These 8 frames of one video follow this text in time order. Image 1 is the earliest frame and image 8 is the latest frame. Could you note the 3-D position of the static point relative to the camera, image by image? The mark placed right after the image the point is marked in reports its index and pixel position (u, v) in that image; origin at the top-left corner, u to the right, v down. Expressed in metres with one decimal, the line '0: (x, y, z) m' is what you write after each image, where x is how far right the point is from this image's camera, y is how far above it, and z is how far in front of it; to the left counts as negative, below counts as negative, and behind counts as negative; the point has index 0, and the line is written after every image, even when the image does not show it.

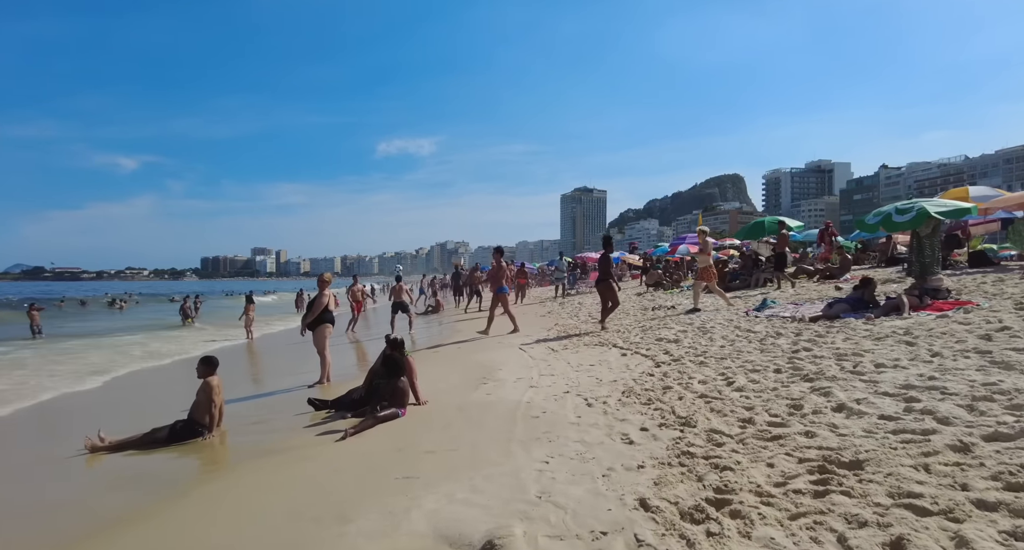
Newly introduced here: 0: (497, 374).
0: (-0.2, -1.2, +6.0) m
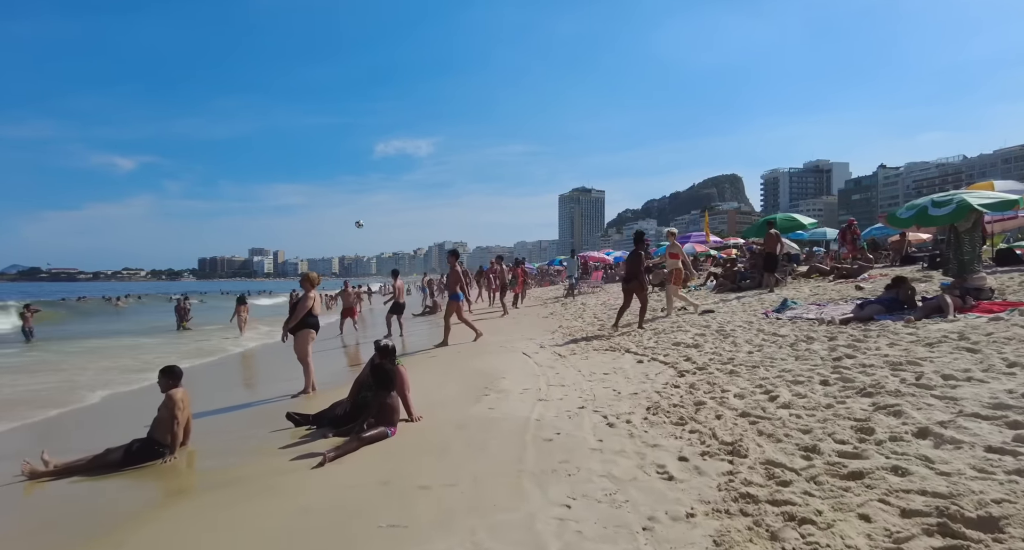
0: (-0.1, -1.2, +5.4) m
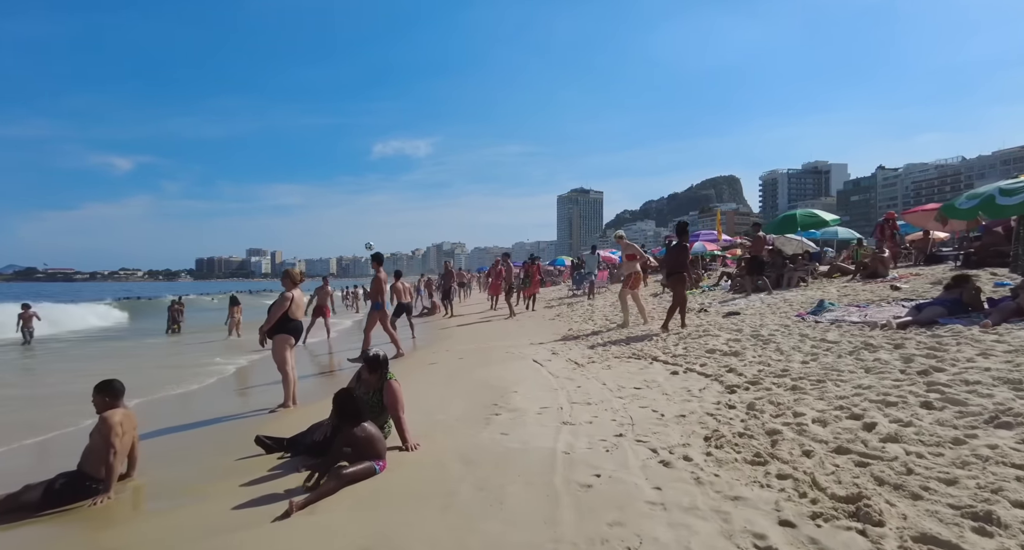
0: (0.0, -1.1, +4.5) m
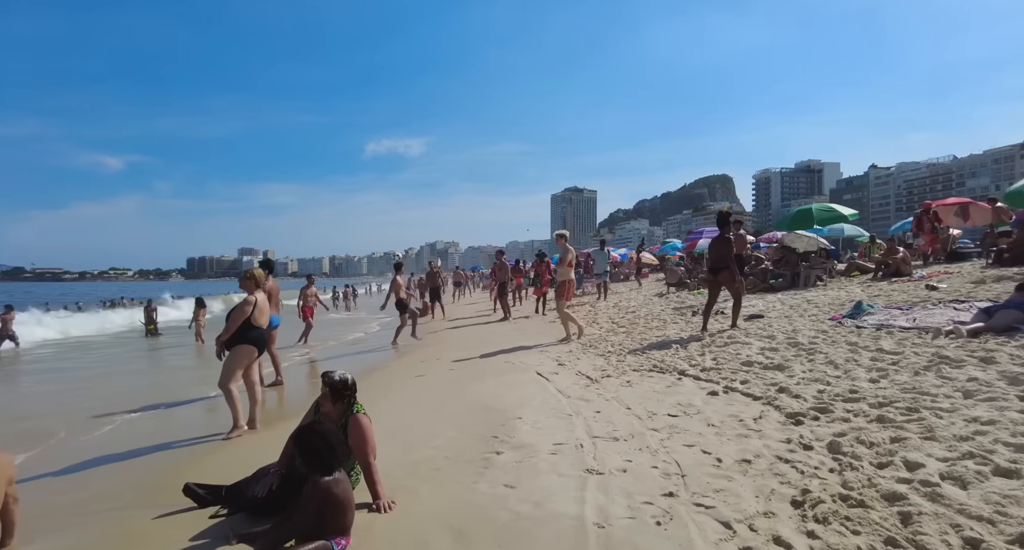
0: (+0.1, -1.1, +3.6) m
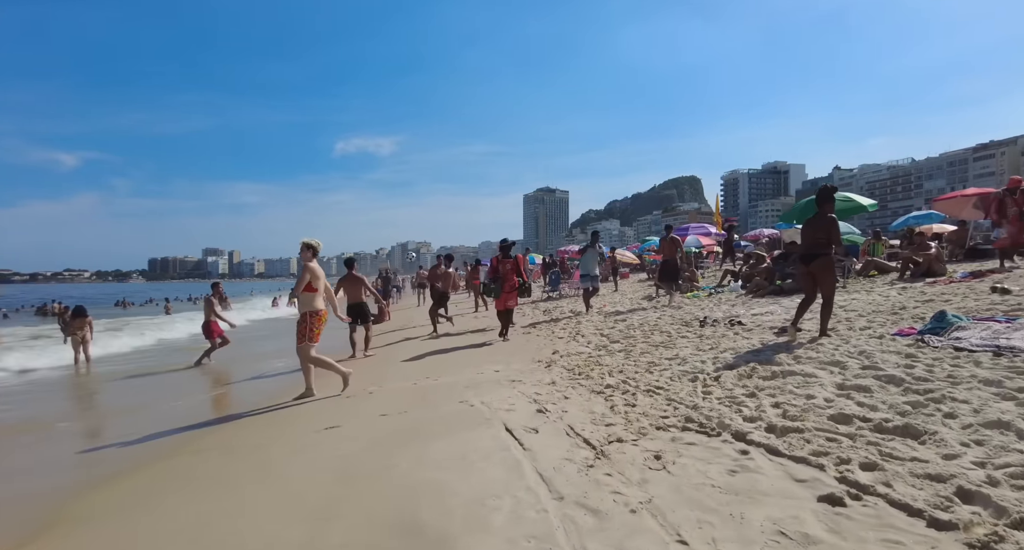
0: (-0.2, -1.2, +1.5) m
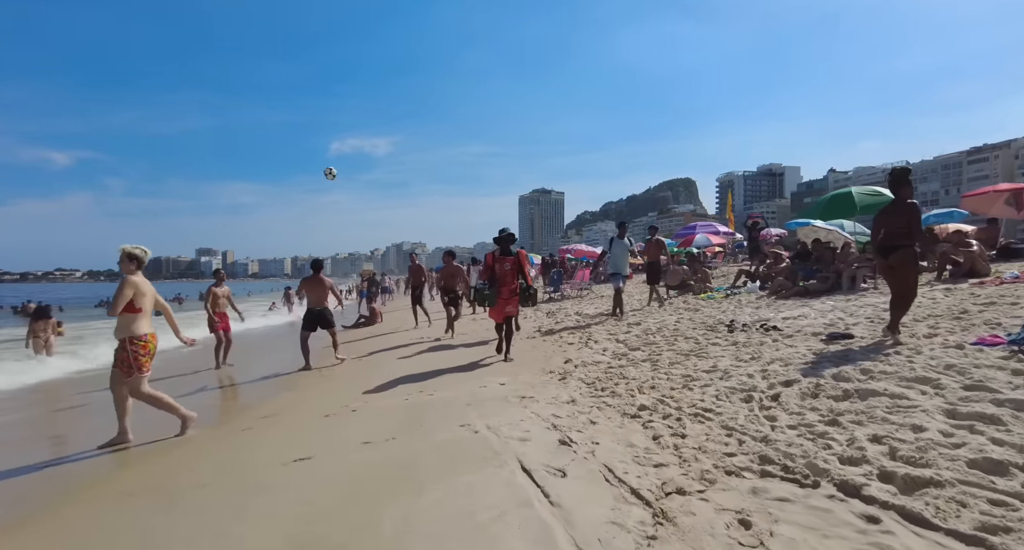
0: (0.0, -1.1, +0.6) m
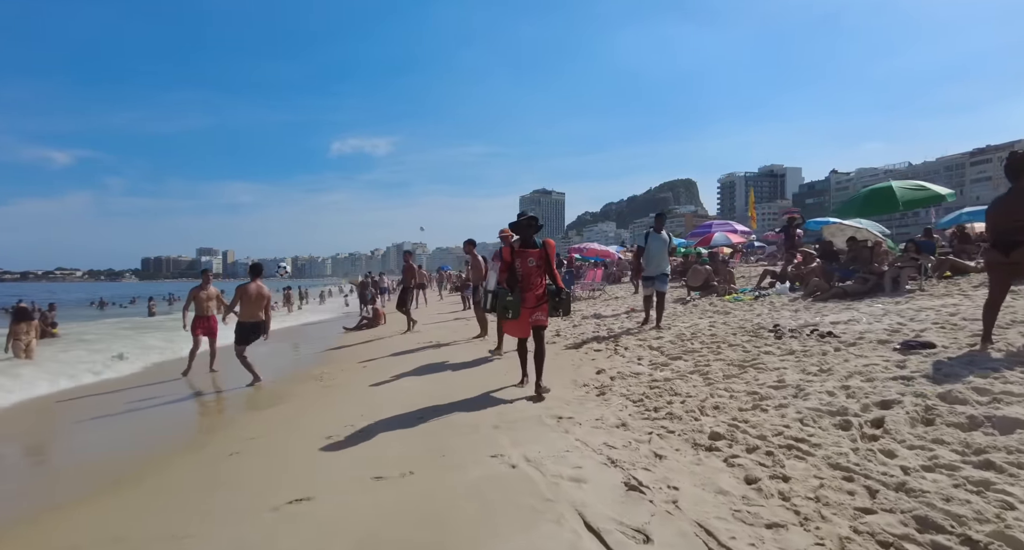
0: (+0.3, -1.1, -0.1) m
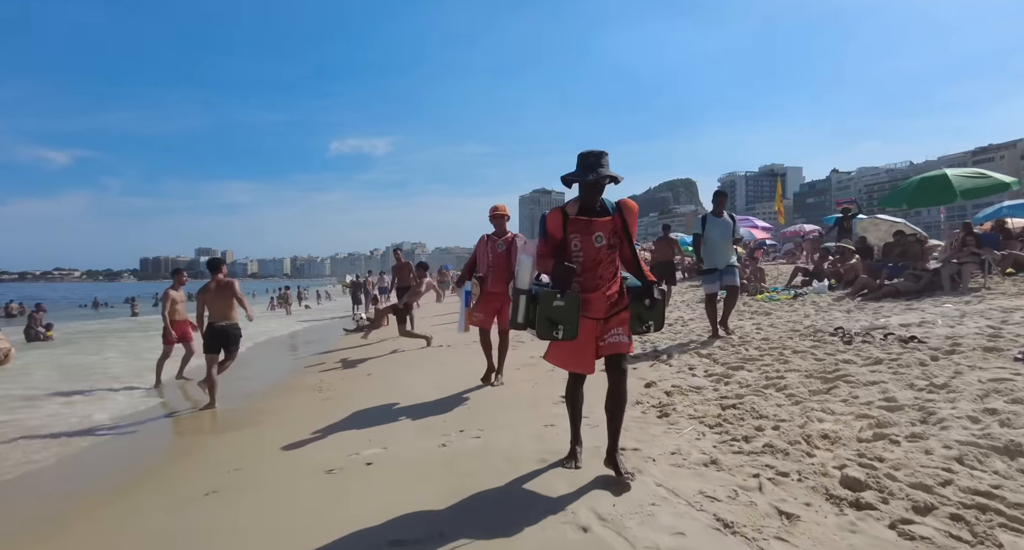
0: (+0.6, -1.1, -1.0) m
